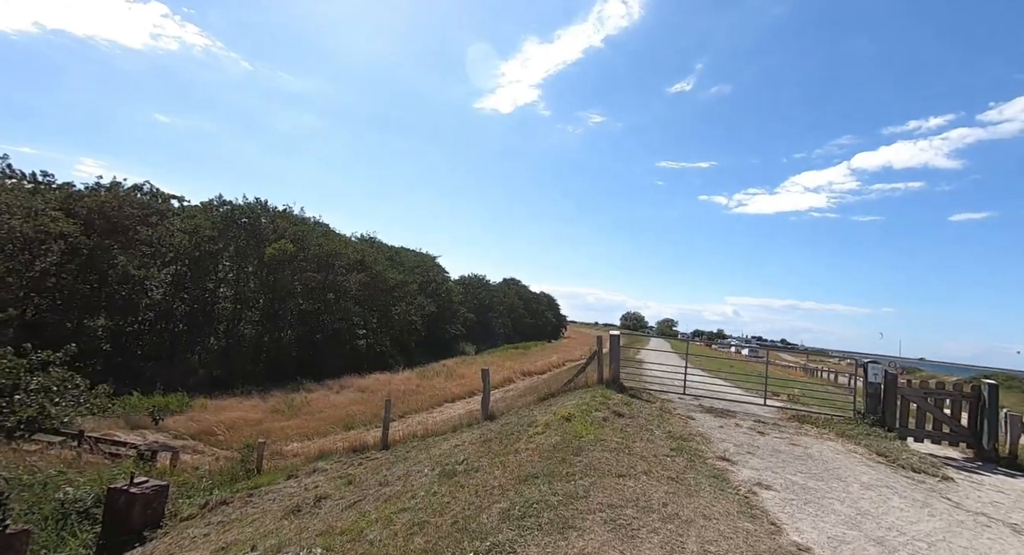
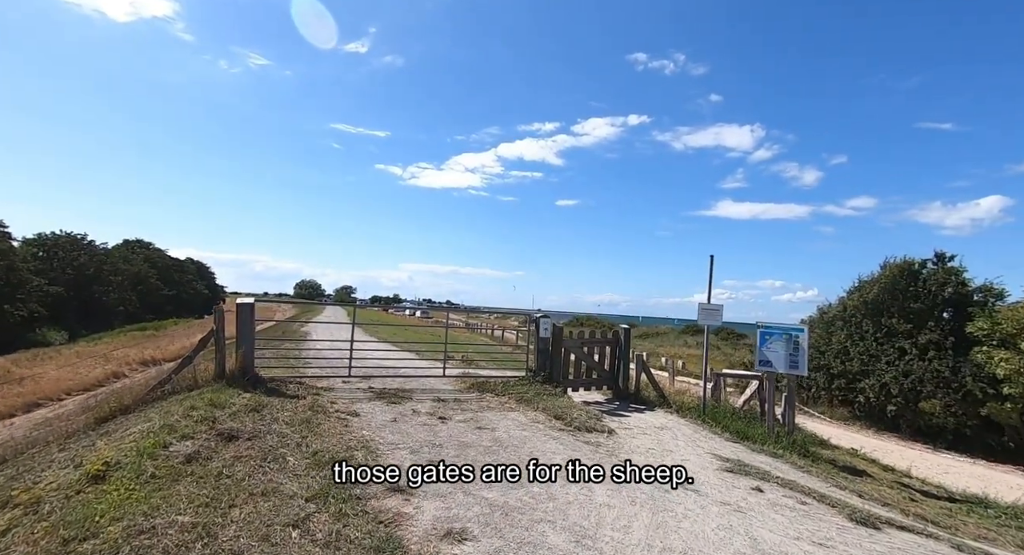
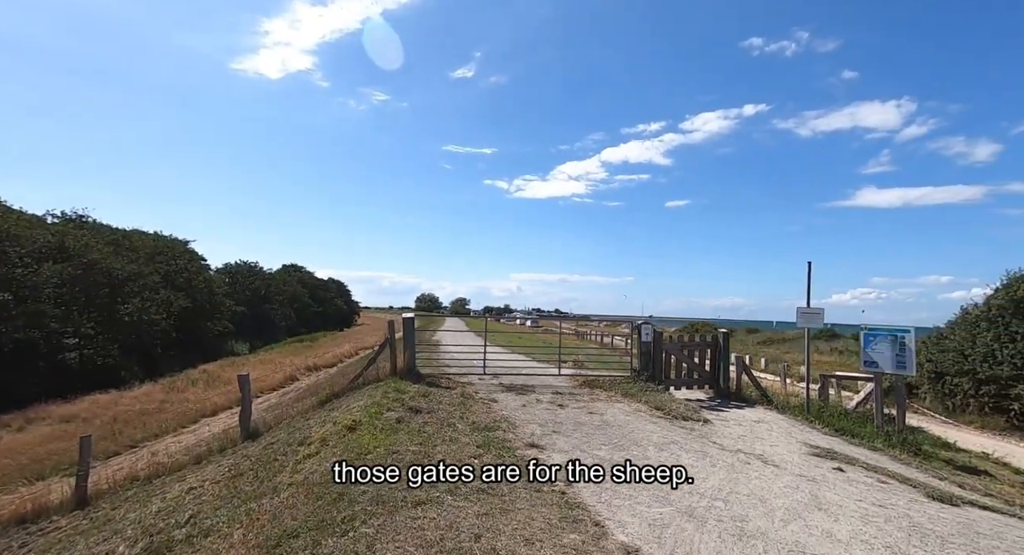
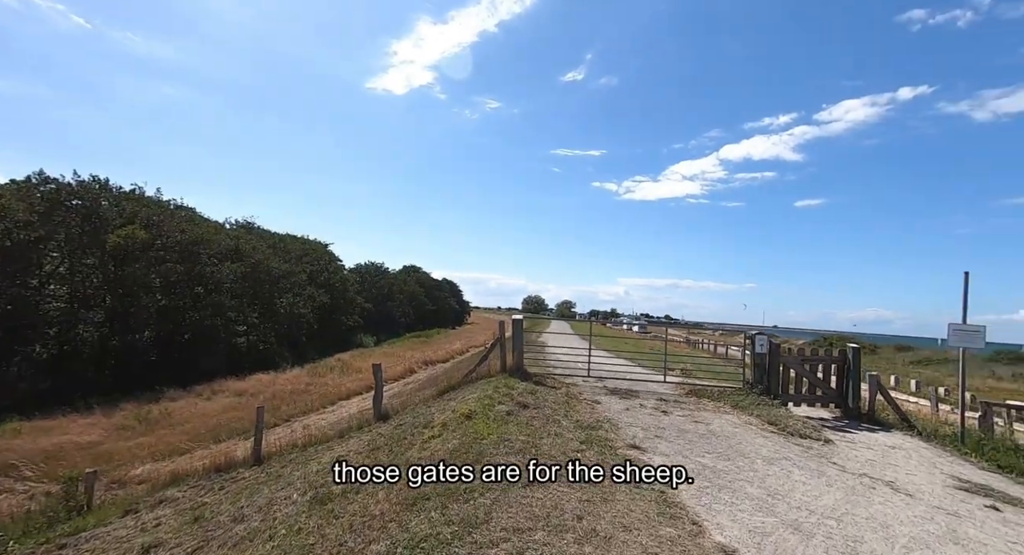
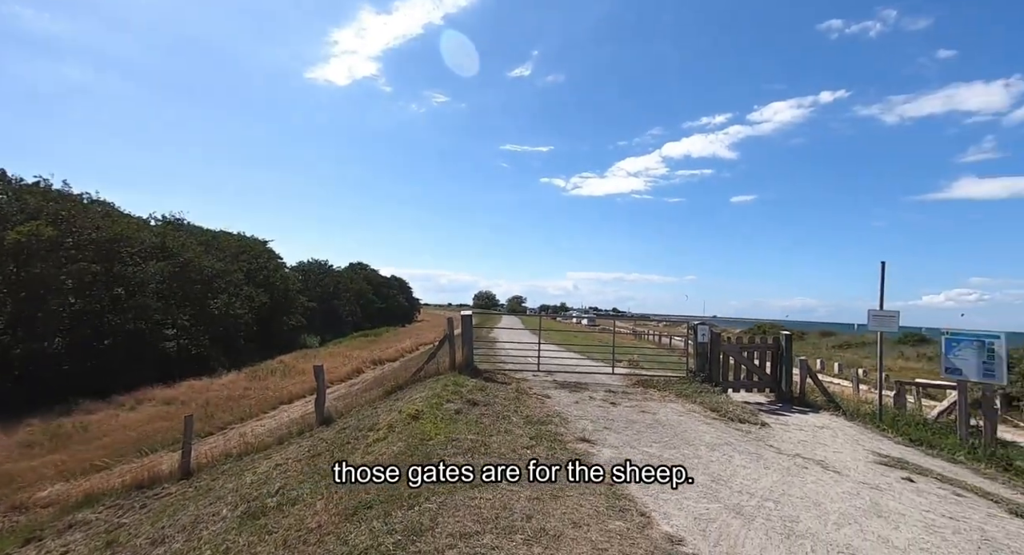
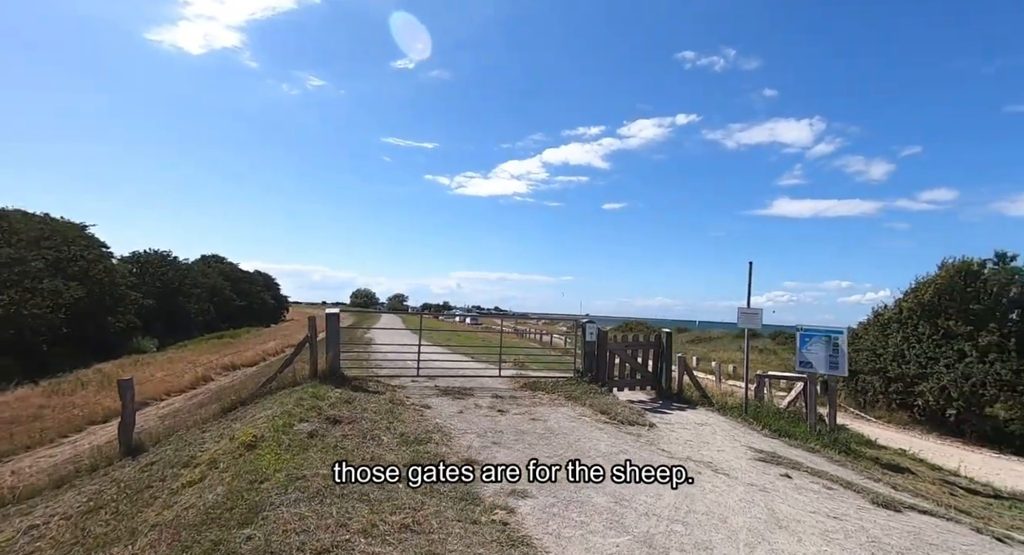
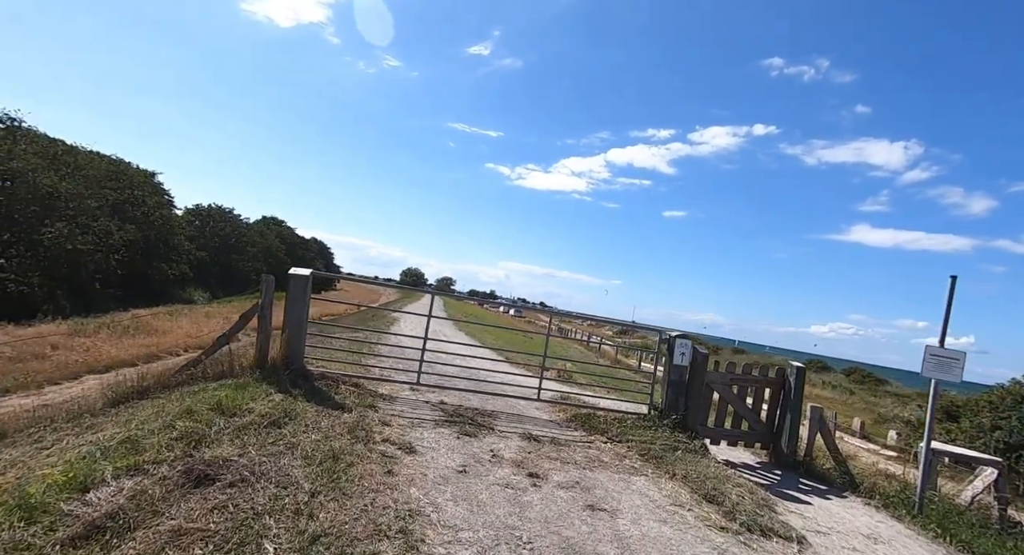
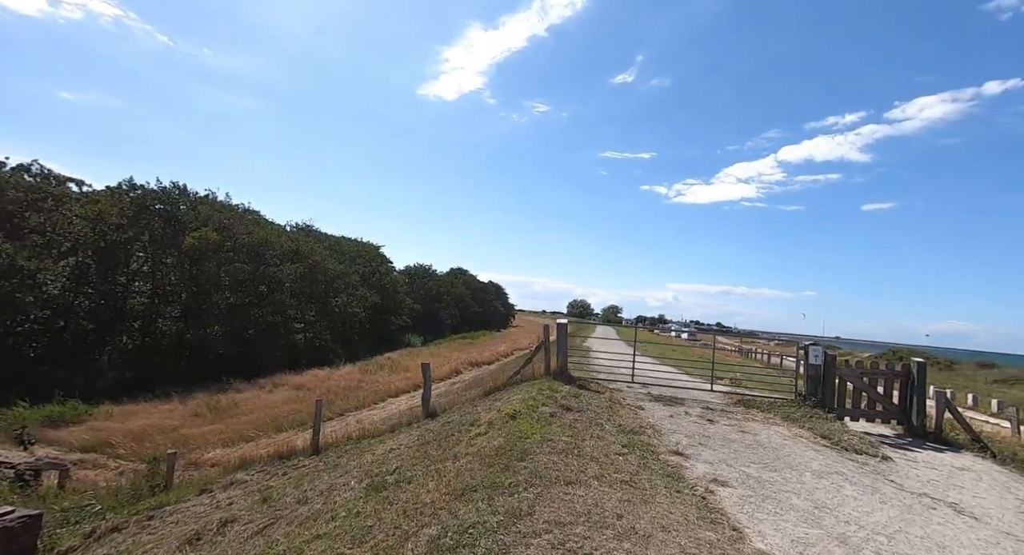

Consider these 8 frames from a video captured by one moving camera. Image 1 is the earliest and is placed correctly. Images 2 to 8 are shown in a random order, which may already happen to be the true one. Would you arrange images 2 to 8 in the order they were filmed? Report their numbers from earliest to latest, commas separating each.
8, 4, 5, 3, 6, 2, 7
